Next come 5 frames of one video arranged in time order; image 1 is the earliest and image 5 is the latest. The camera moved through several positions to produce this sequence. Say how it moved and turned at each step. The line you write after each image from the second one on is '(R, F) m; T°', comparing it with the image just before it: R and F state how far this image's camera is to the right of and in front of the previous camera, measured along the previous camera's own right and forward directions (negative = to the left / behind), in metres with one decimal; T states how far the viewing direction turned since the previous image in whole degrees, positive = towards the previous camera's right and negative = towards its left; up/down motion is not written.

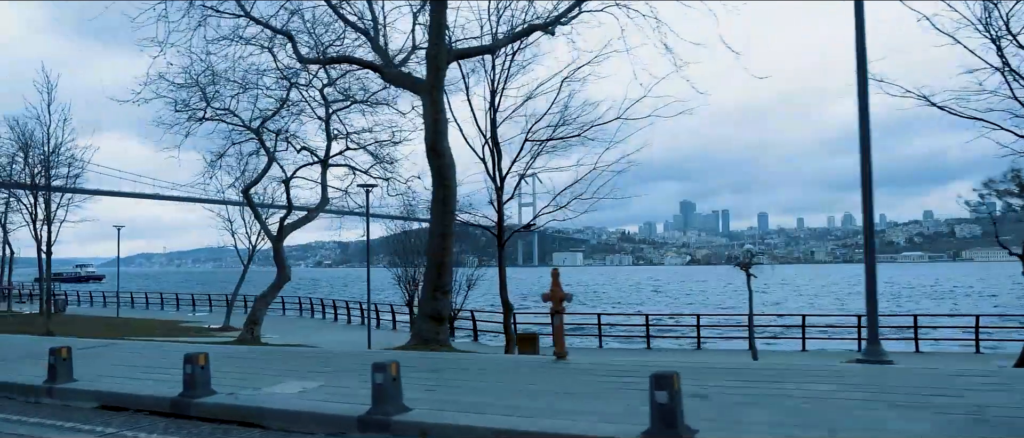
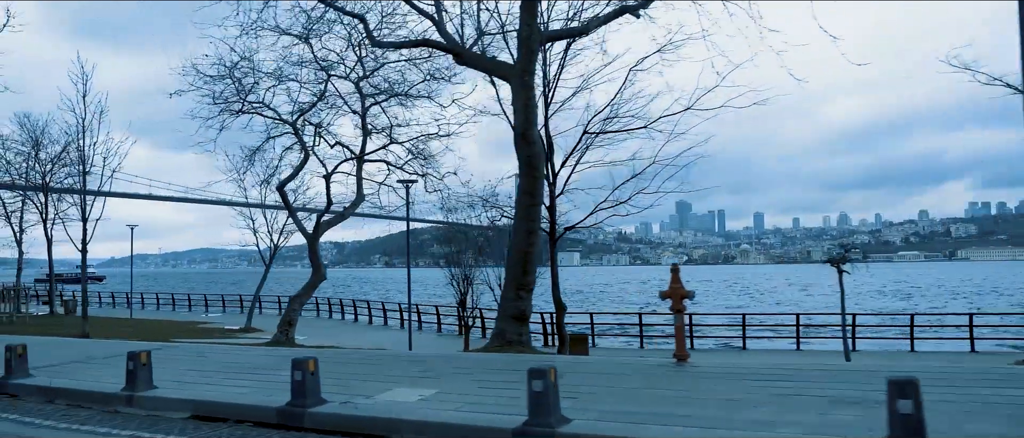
(-1.0, +0.6) m; 0°
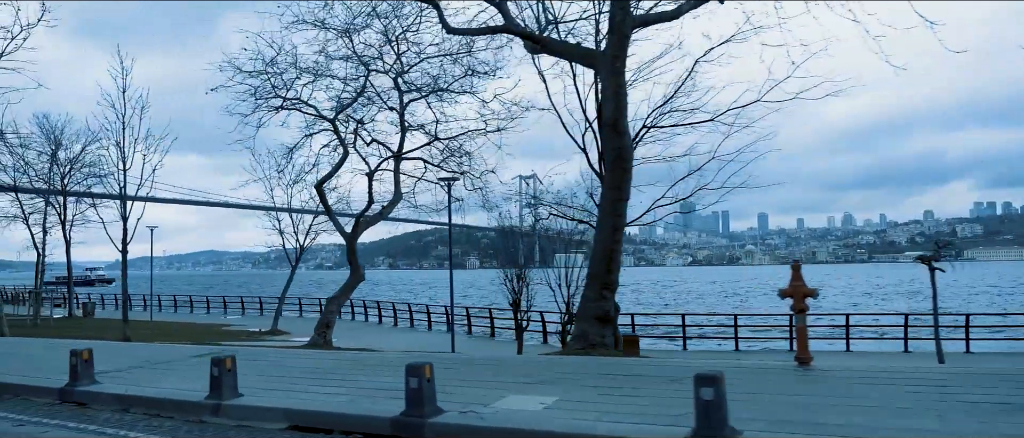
(-0.8, +0.5) m; 0°
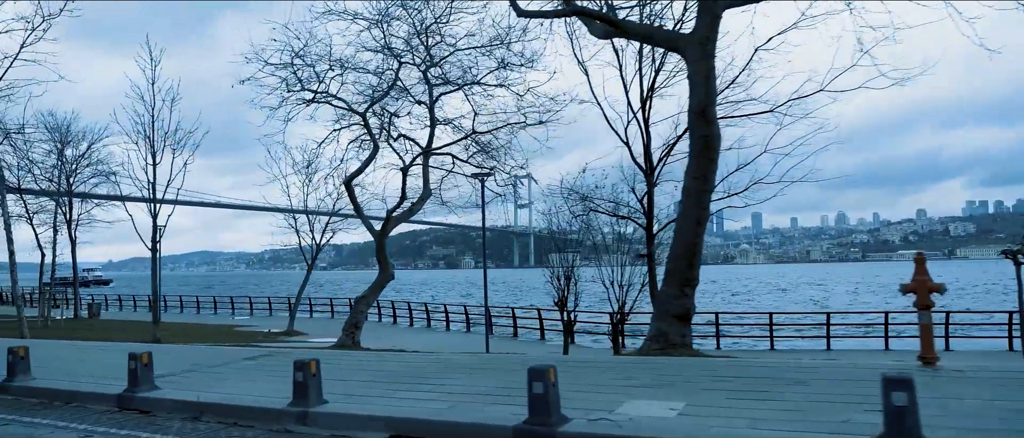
(-0.8, +0.5) m; 0°
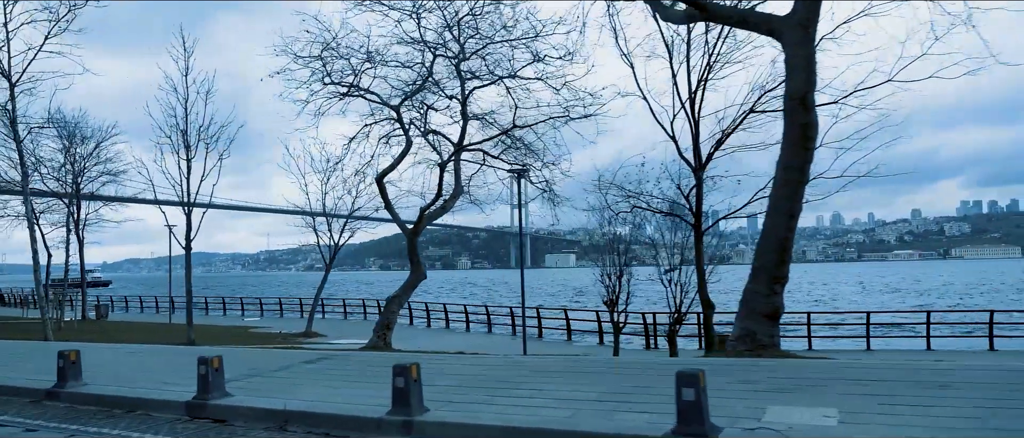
(-0.8, +0.5) m; 0°
